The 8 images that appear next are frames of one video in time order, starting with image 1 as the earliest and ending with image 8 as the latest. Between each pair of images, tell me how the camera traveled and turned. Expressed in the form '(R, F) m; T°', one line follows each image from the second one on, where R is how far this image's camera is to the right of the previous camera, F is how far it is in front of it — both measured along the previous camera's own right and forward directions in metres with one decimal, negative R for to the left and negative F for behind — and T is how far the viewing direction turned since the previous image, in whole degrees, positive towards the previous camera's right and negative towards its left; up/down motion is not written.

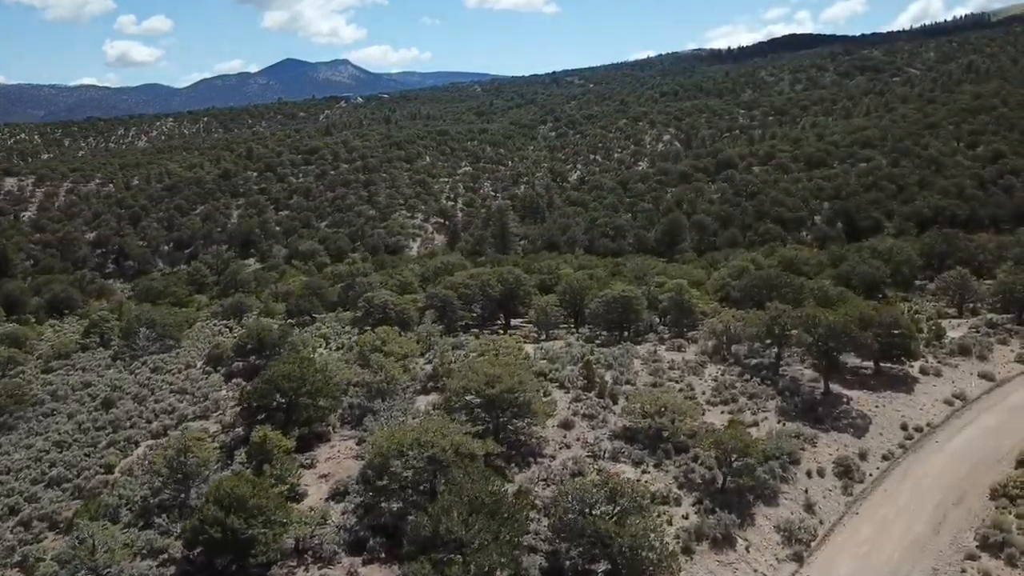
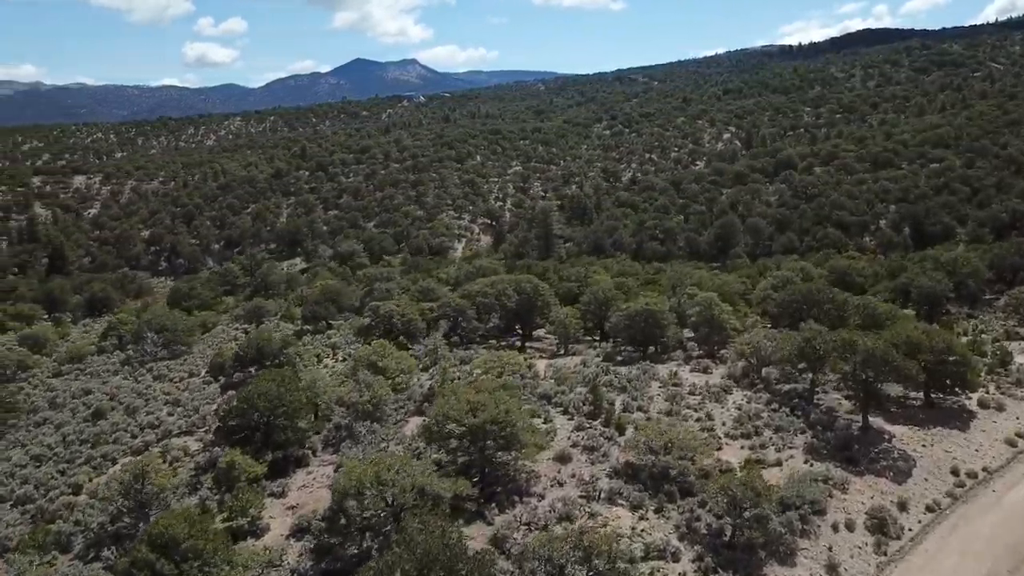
(+2.0, +2.4) m; -5°
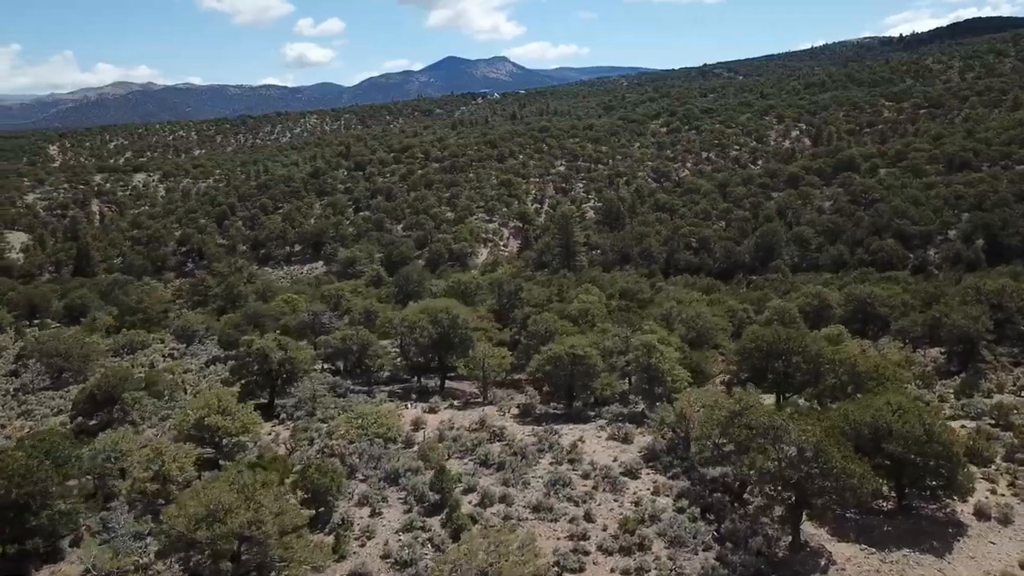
(+6.2, +6.2) m; -6°
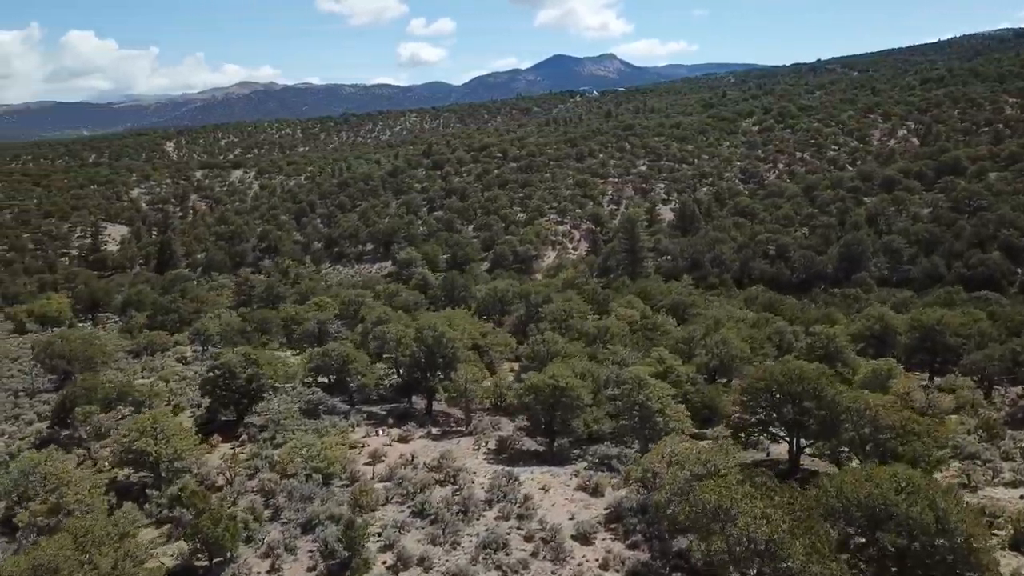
(+3.6, +3.1) m; -7°
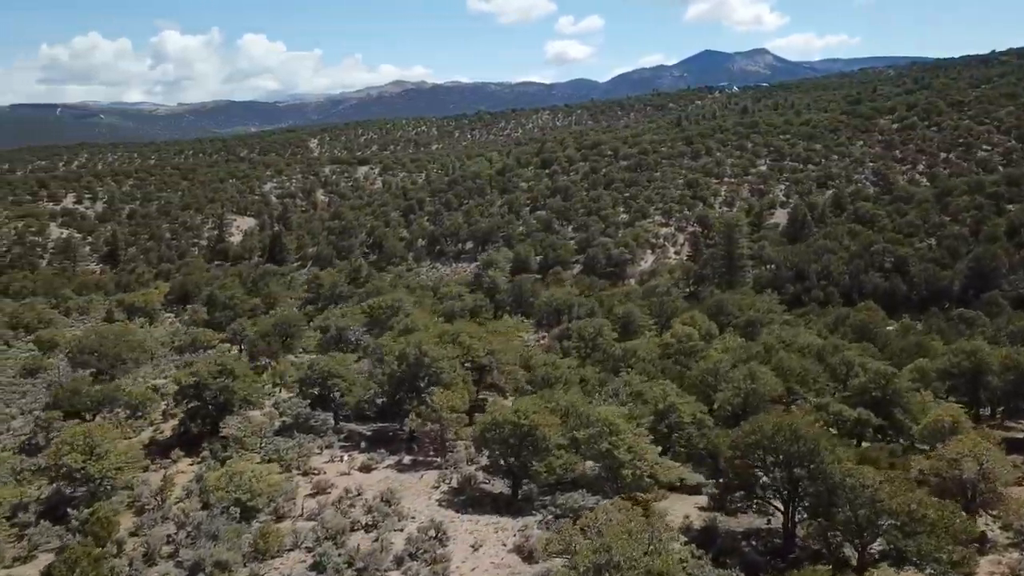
(+4.3, +3.2) m; -10°
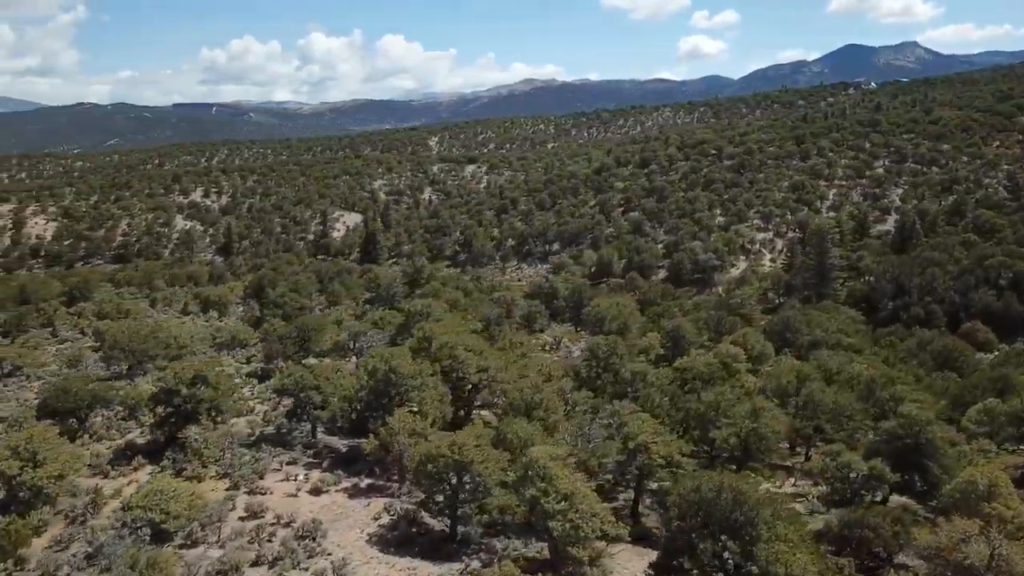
(+4.0, +2.4) m; -9°
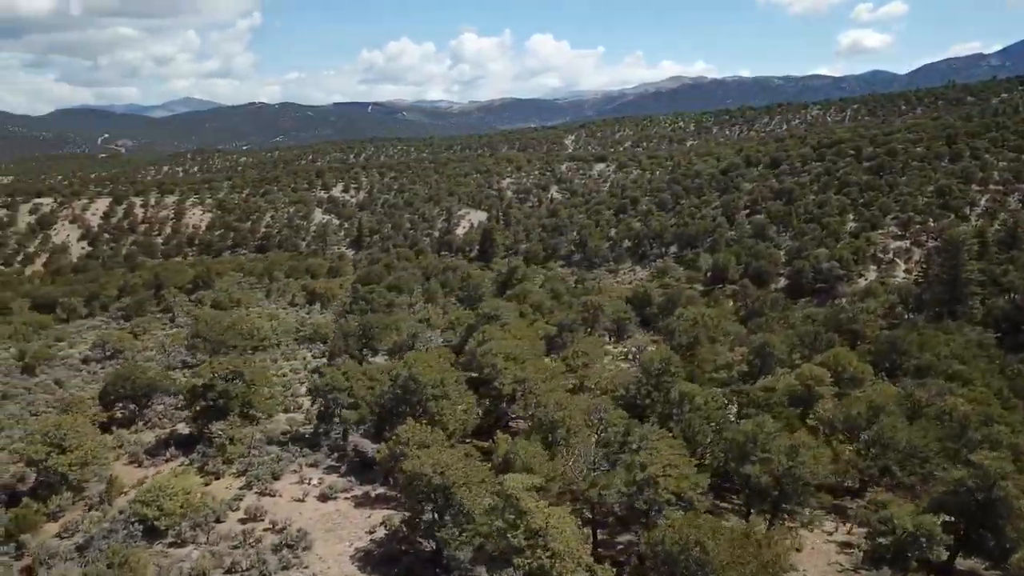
(+3.0, +1.5) m; -10°
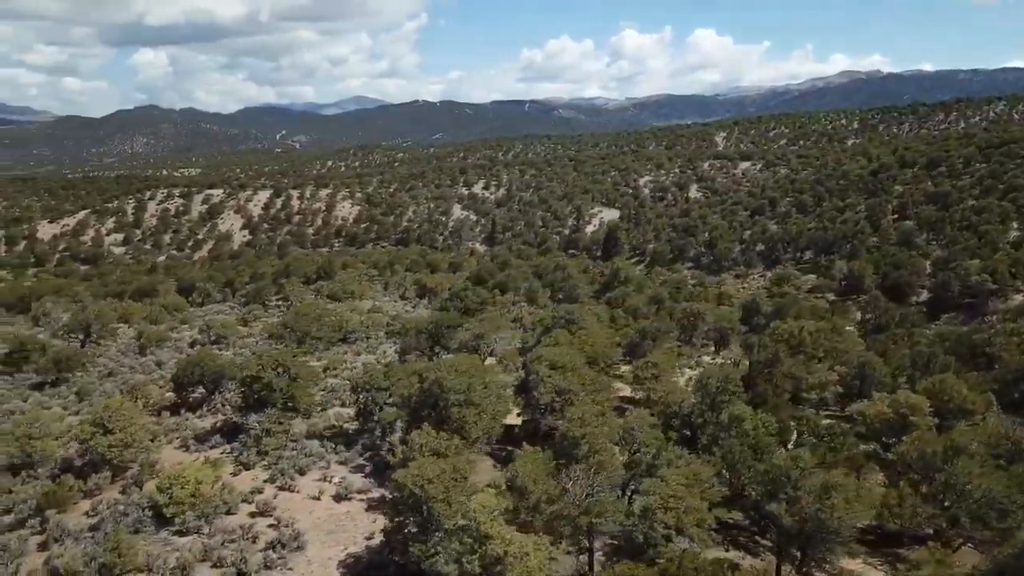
(+3.0, +1.2) m; -11°
